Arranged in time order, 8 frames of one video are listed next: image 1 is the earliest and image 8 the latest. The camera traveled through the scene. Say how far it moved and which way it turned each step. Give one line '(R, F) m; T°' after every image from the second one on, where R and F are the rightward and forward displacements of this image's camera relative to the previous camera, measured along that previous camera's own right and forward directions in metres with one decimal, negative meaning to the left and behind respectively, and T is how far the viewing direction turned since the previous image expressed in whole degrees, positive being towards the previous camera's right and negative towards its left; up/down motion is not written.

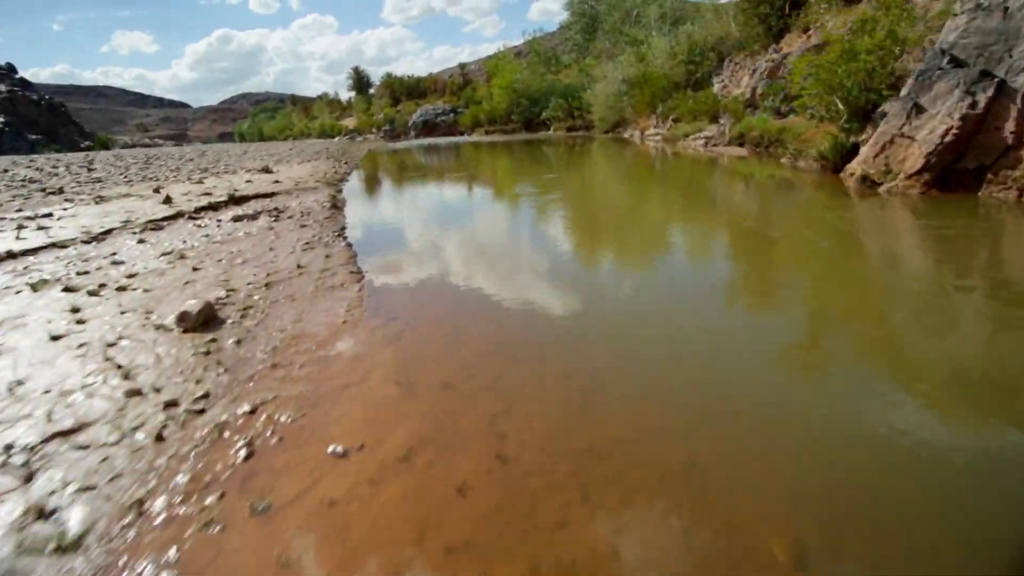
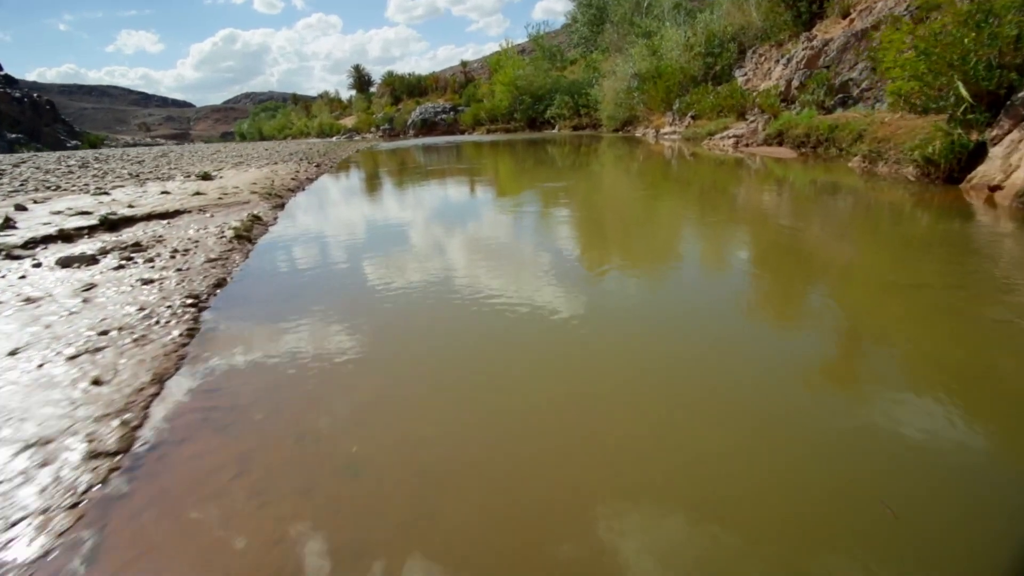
(0.0, +0.5) m; 0°
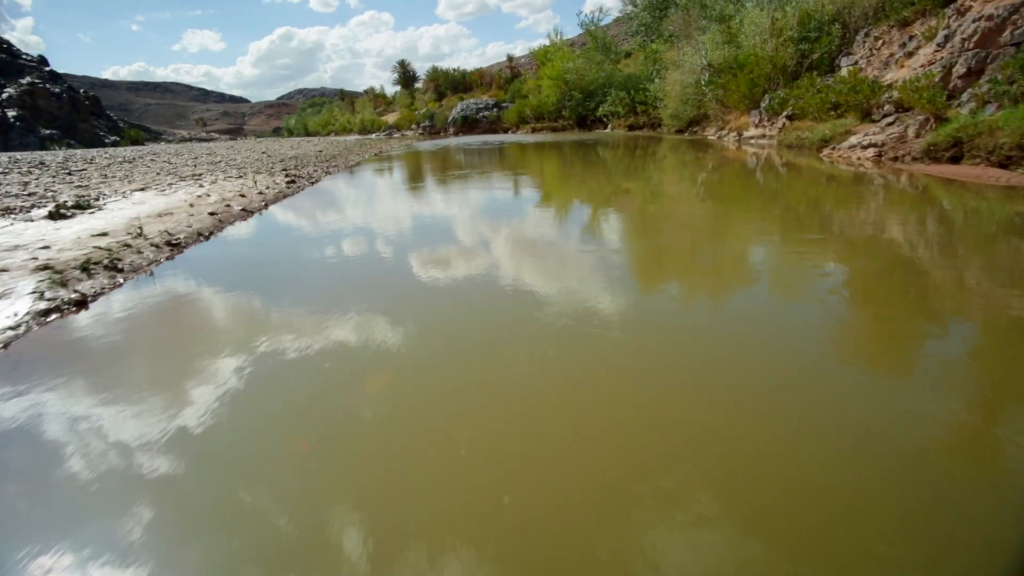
(0.0, +0.8) m; -4°
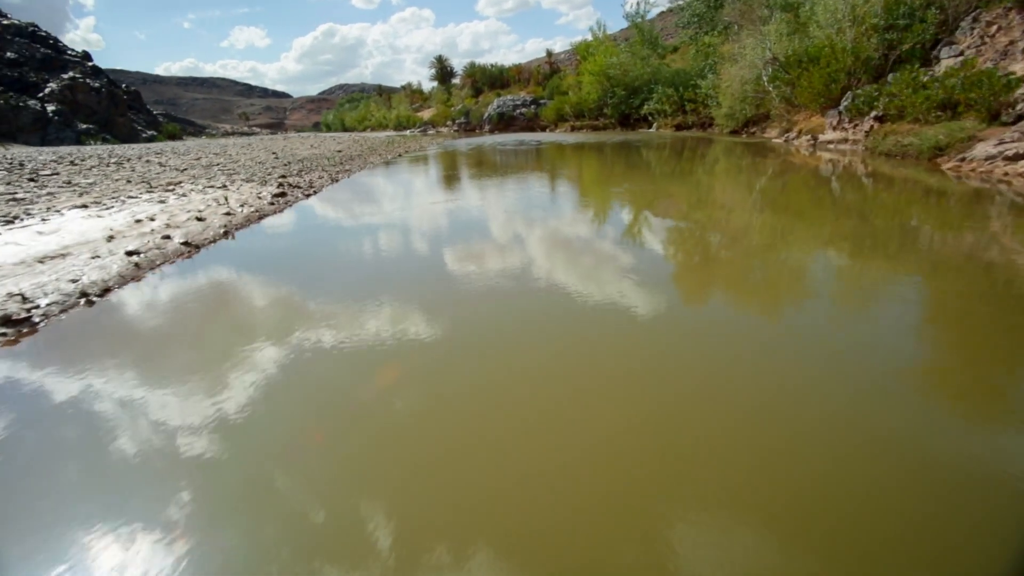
(0.0, +0.4) m; -3°
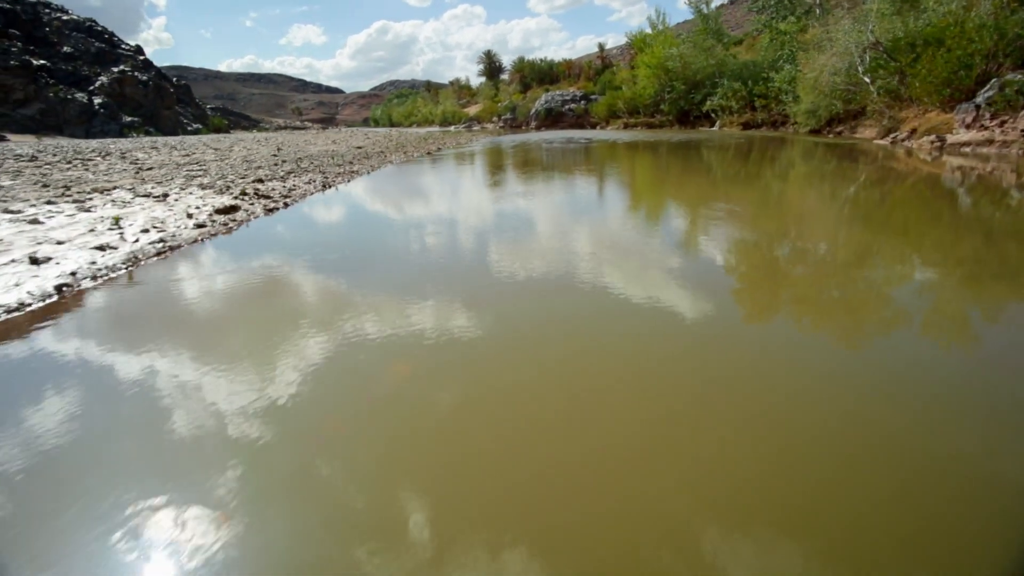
(0.0, +0.6) m; -4°
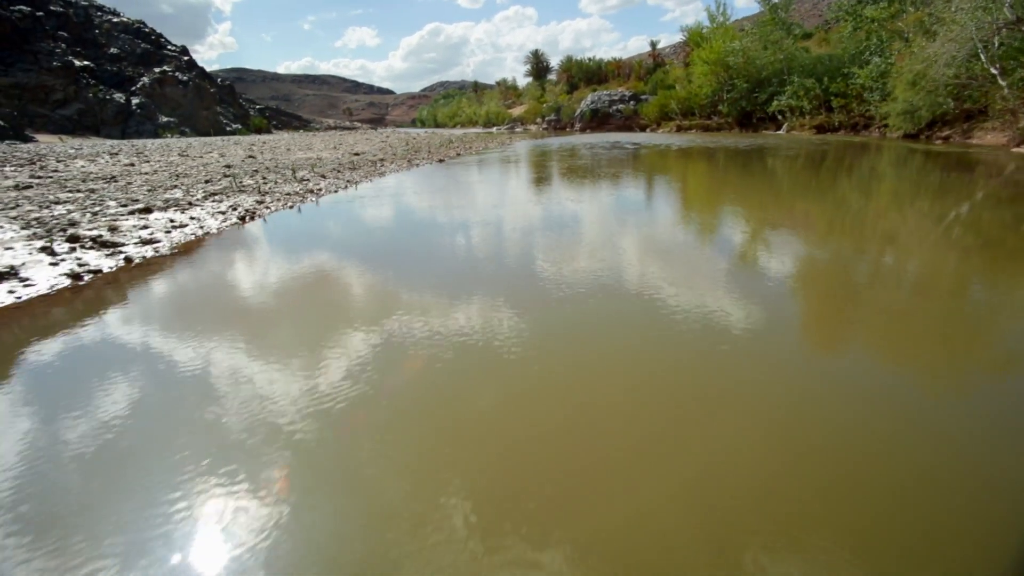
(+0.1, +0.6) m; -4°
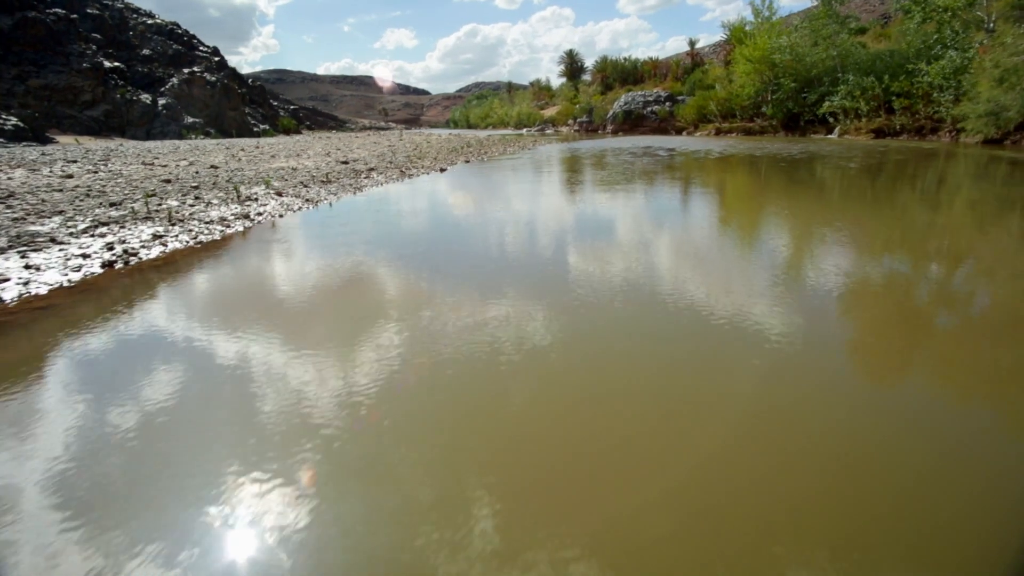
(+0.1, +0.4) m; -3°
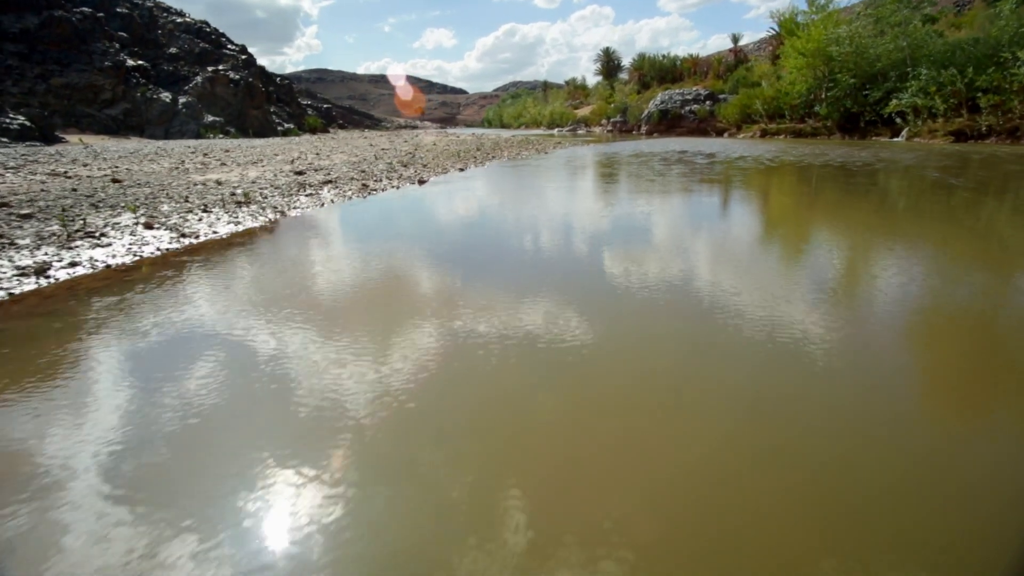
(+0.2, +0.6) m; -3°
